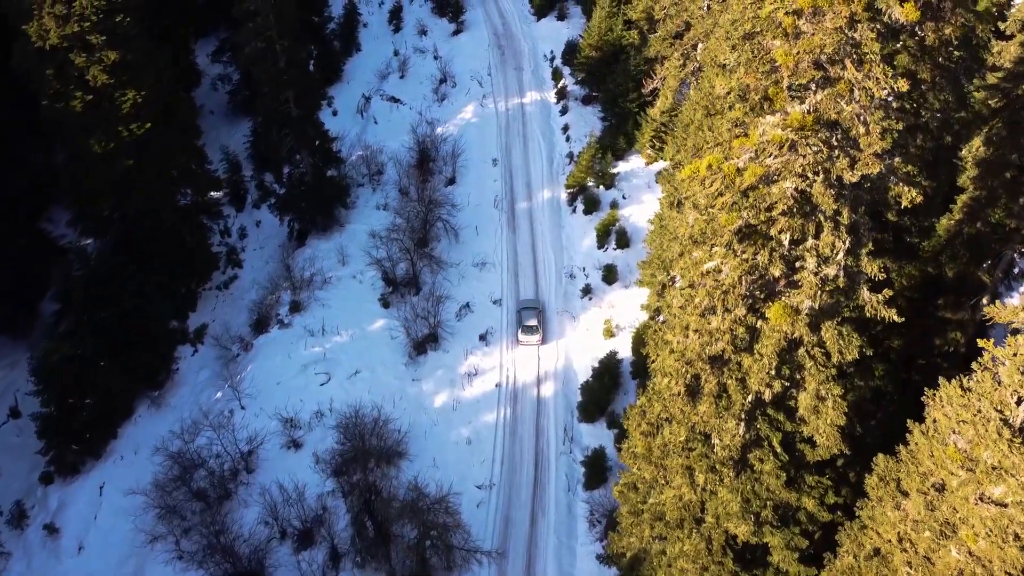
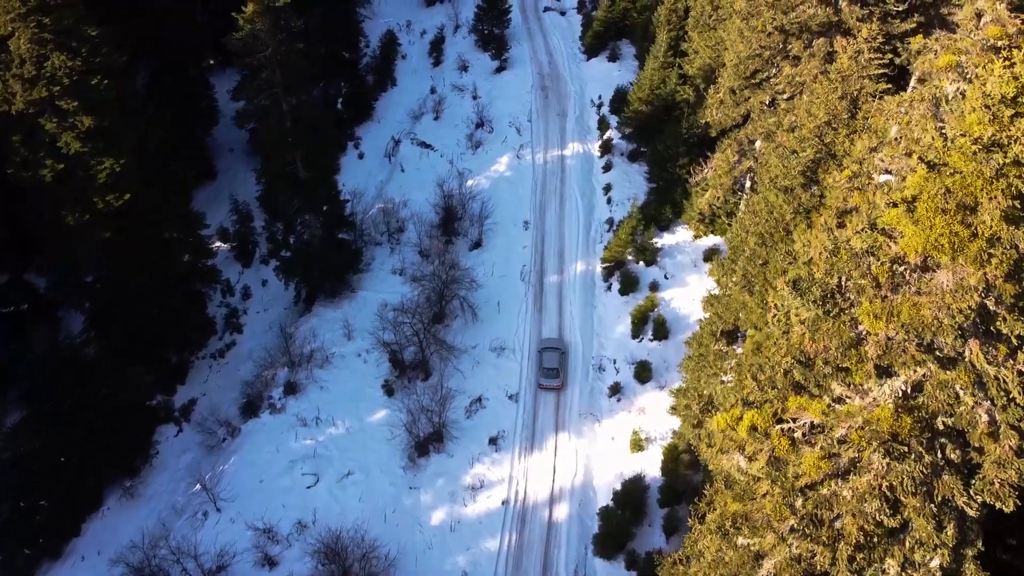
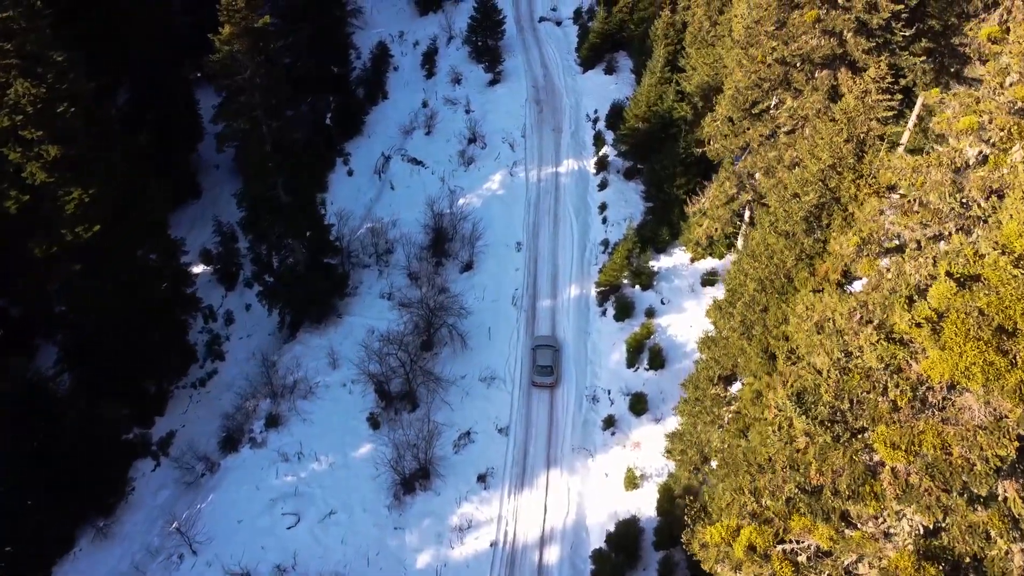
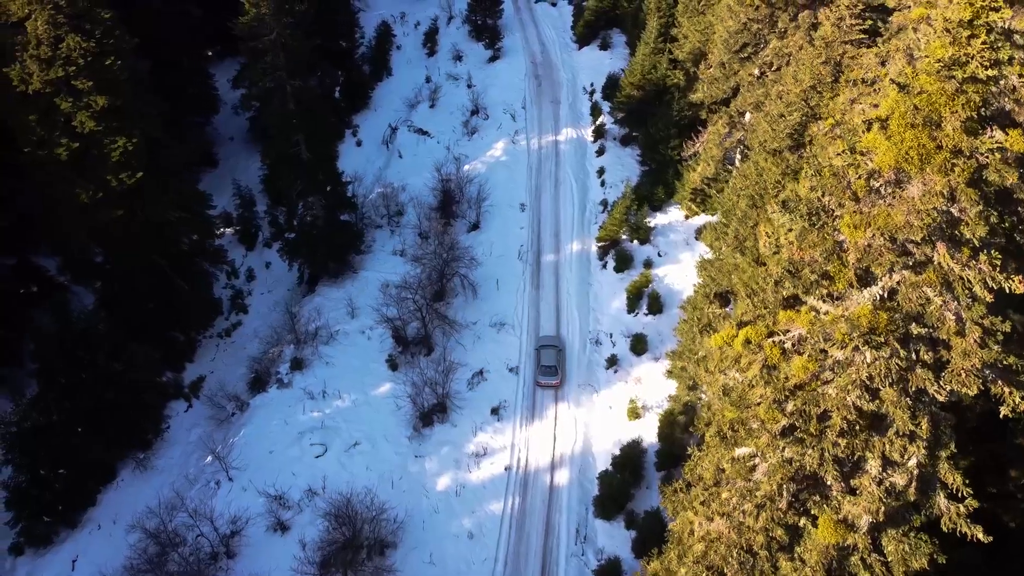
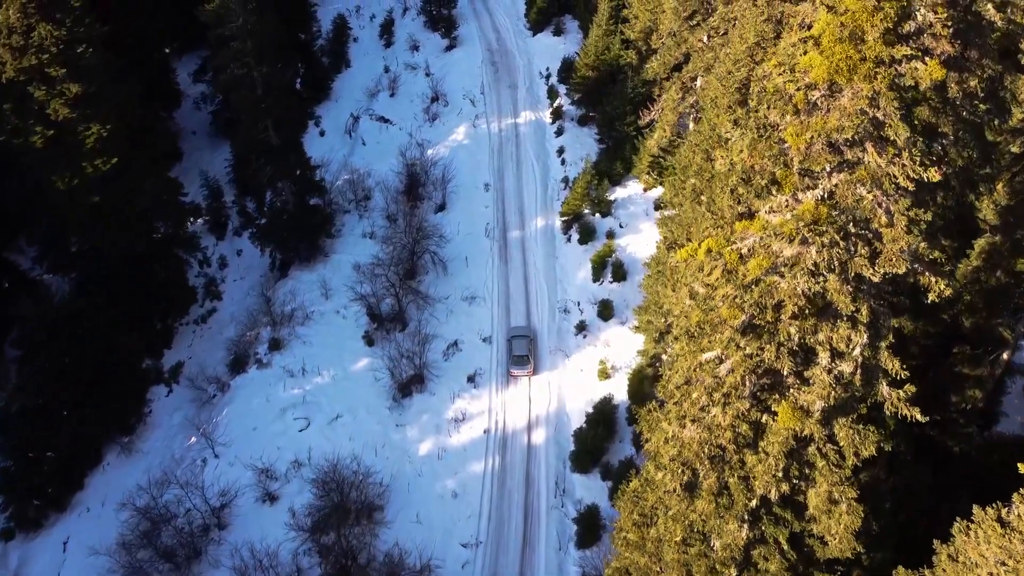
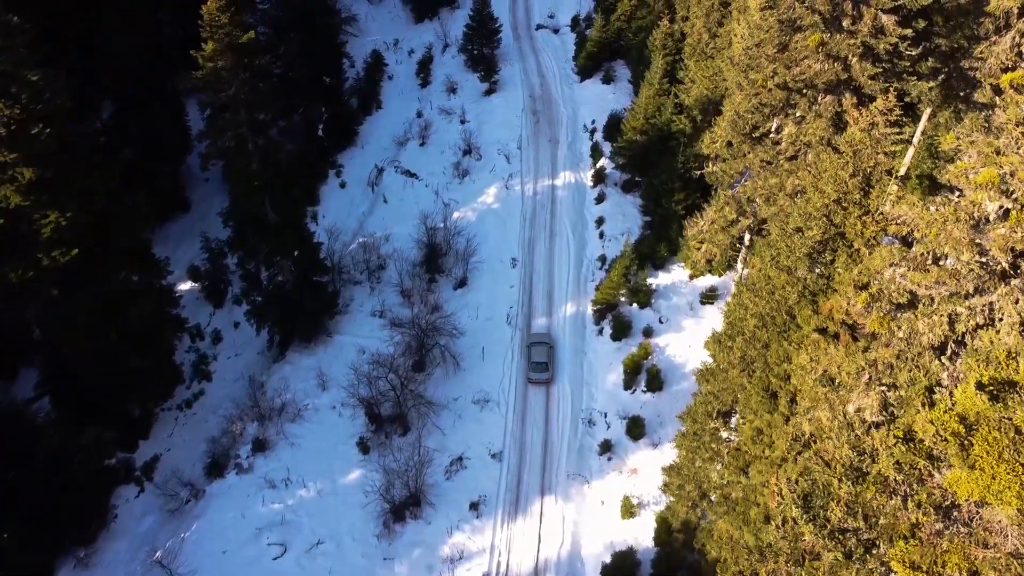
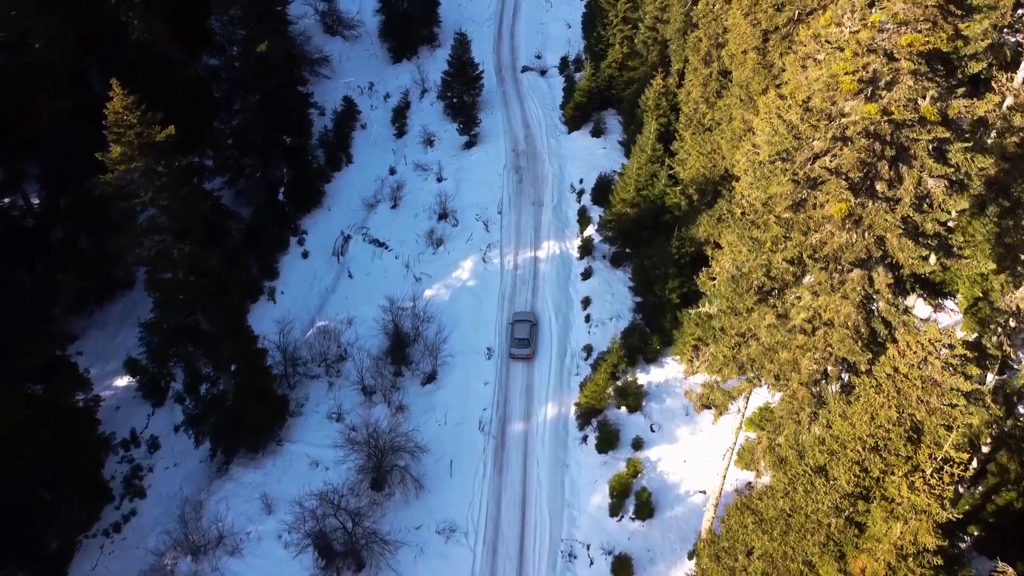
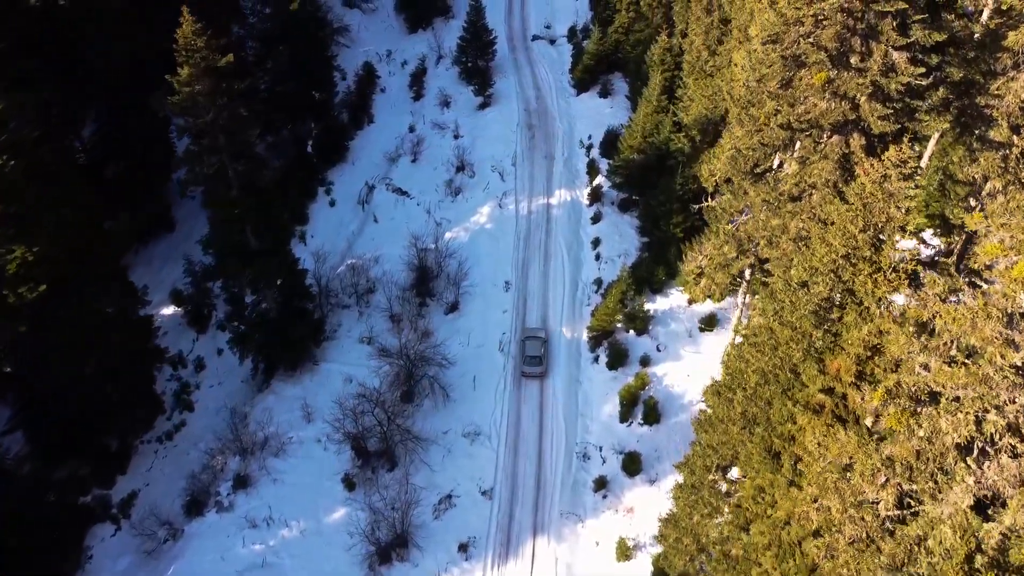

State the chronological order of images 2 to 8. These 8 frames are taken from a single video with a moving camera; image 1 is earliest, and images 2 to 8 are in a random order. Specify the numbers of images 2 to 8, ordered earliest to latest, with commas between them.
5, 4, 2, 3, 6, 8, 7
